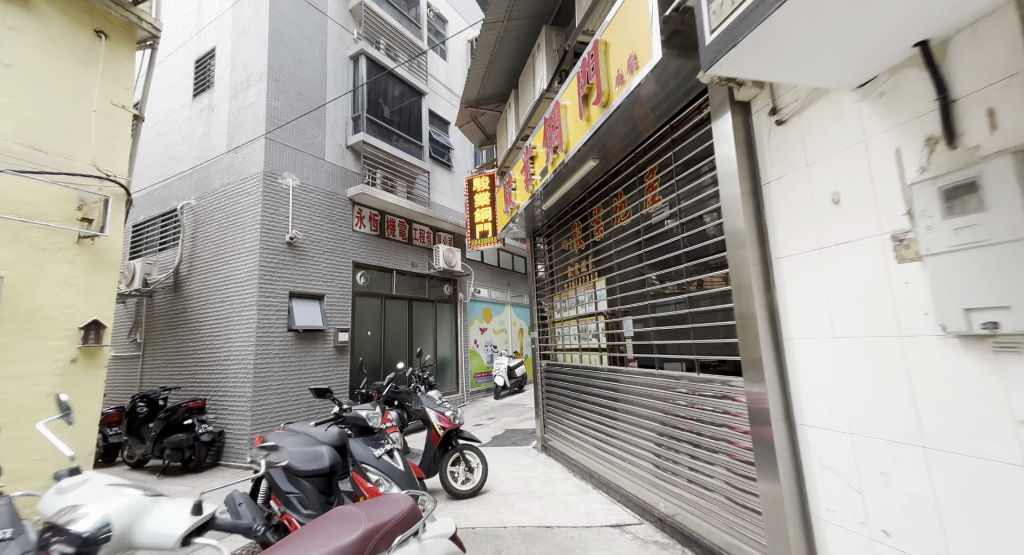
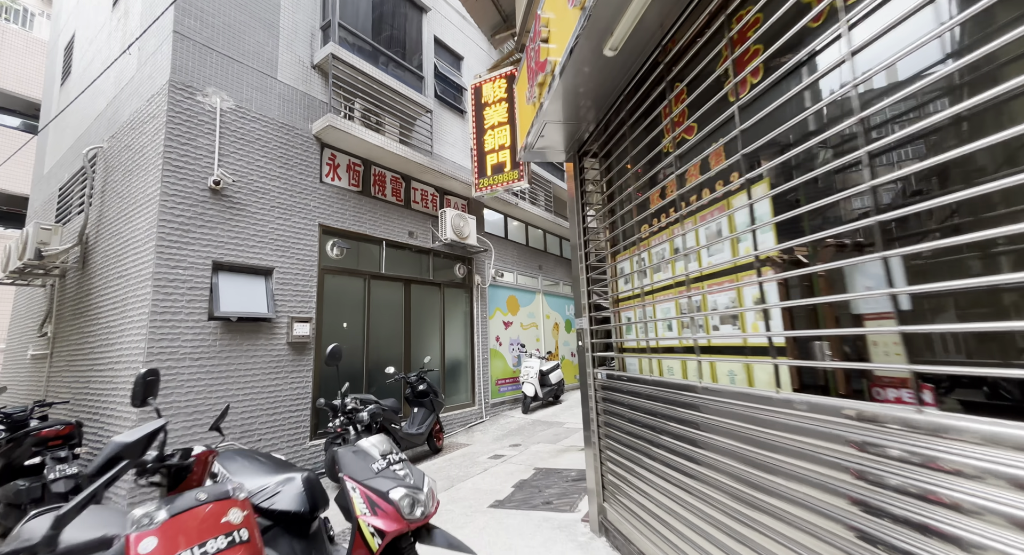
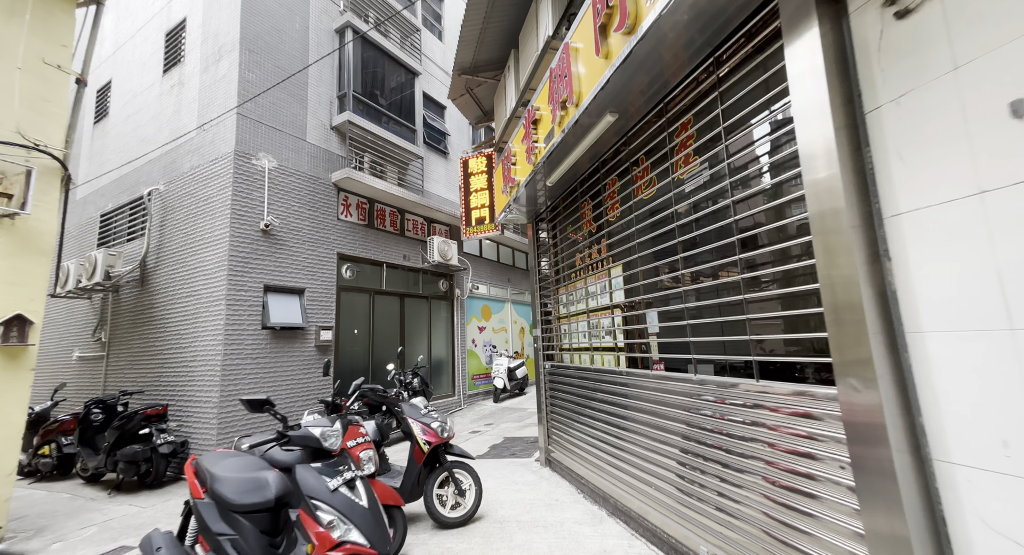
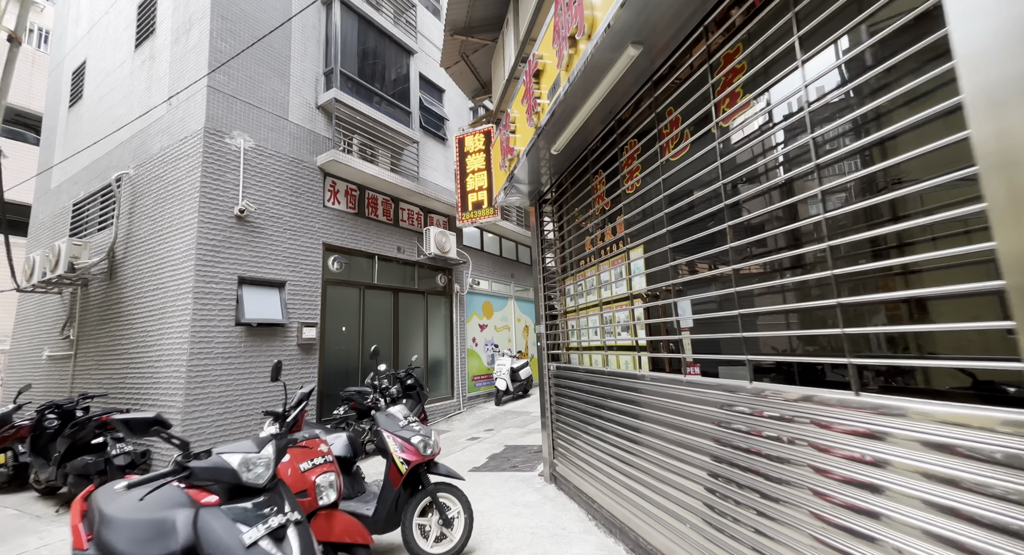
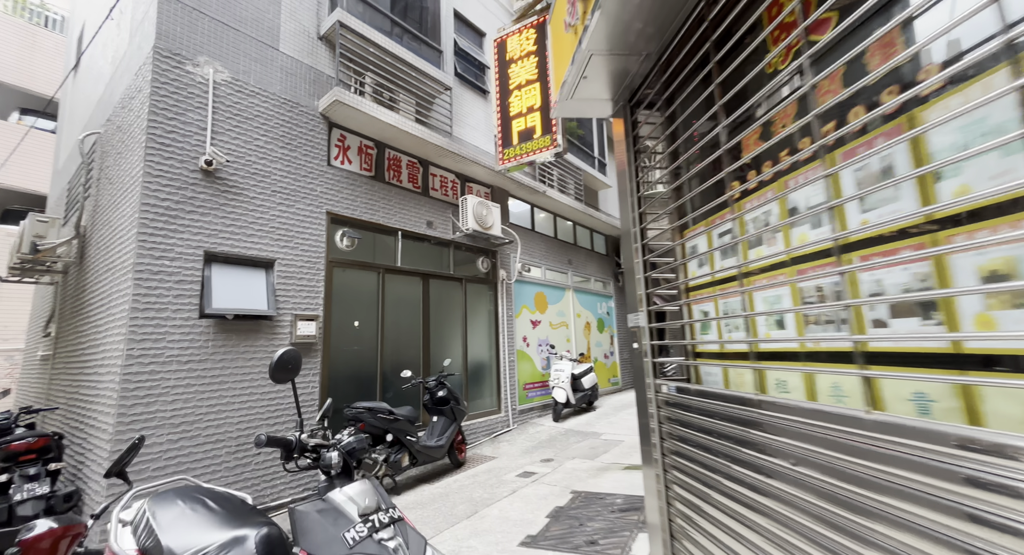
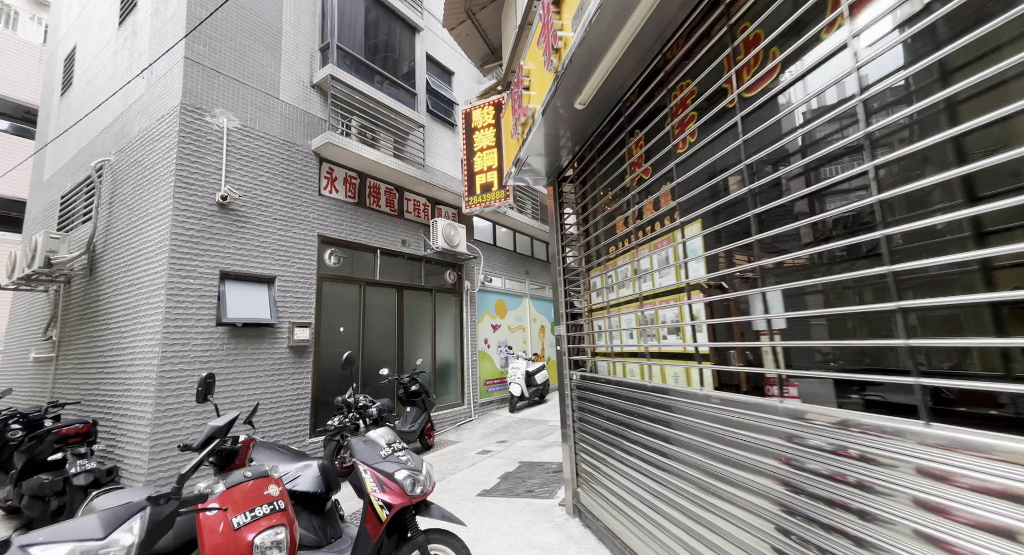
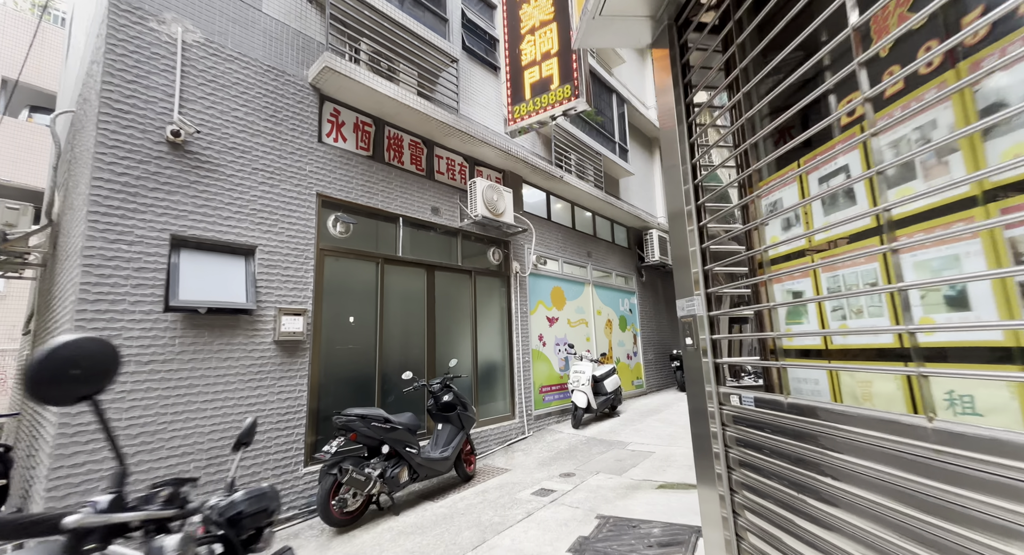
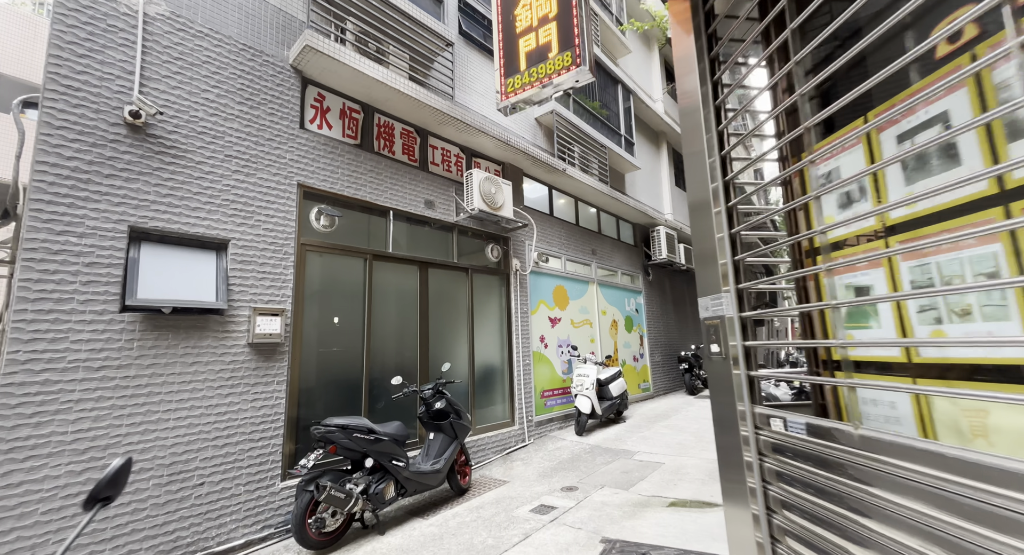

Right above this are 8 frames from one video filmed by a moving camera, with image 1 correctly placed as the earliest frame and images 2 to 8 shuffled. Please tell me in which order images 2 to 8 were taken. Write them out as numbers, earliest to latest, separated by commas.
3, 4, 6, 2, 5, 7, 8
